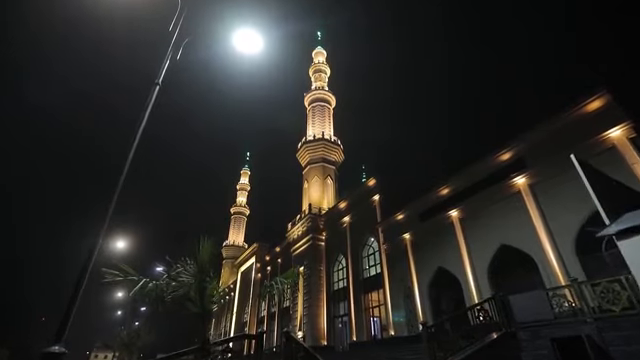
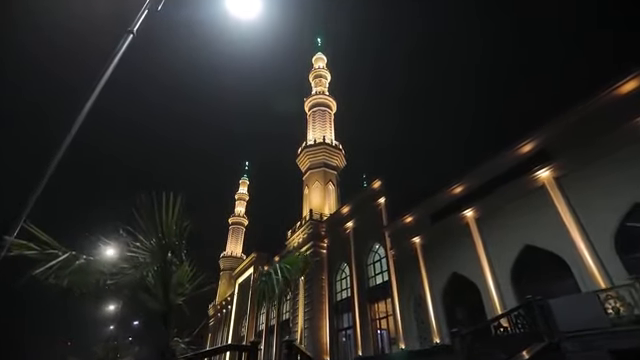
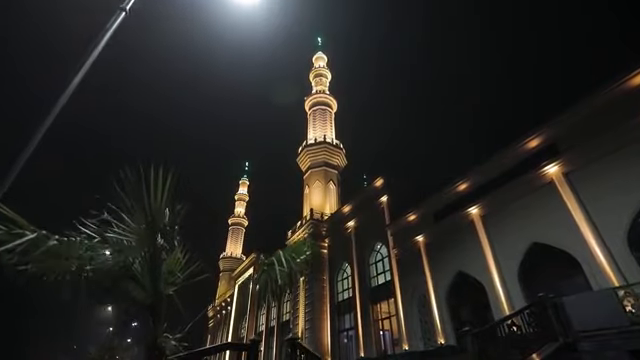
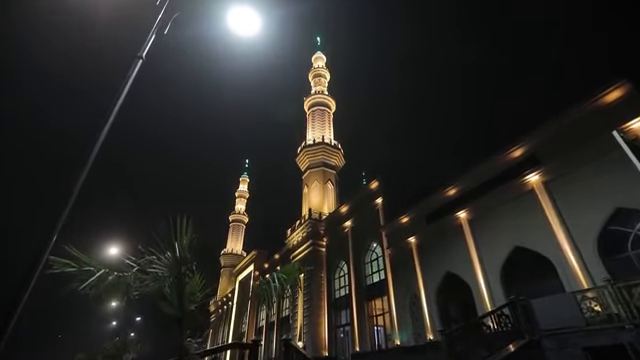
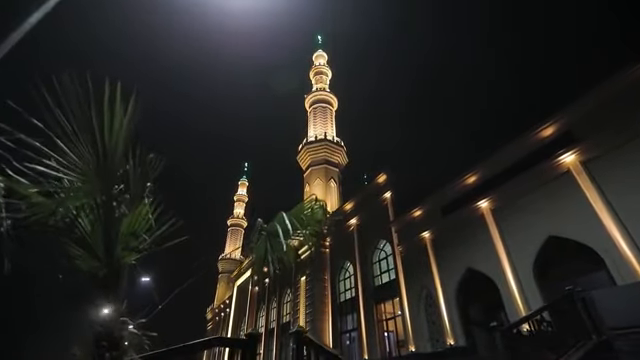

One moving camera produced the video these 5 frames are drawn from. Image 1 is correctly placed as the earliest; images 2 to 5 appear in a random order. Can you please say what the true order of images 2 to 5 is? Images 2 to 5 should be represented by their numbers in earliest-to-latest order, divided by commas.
4, 2, 3, 5
